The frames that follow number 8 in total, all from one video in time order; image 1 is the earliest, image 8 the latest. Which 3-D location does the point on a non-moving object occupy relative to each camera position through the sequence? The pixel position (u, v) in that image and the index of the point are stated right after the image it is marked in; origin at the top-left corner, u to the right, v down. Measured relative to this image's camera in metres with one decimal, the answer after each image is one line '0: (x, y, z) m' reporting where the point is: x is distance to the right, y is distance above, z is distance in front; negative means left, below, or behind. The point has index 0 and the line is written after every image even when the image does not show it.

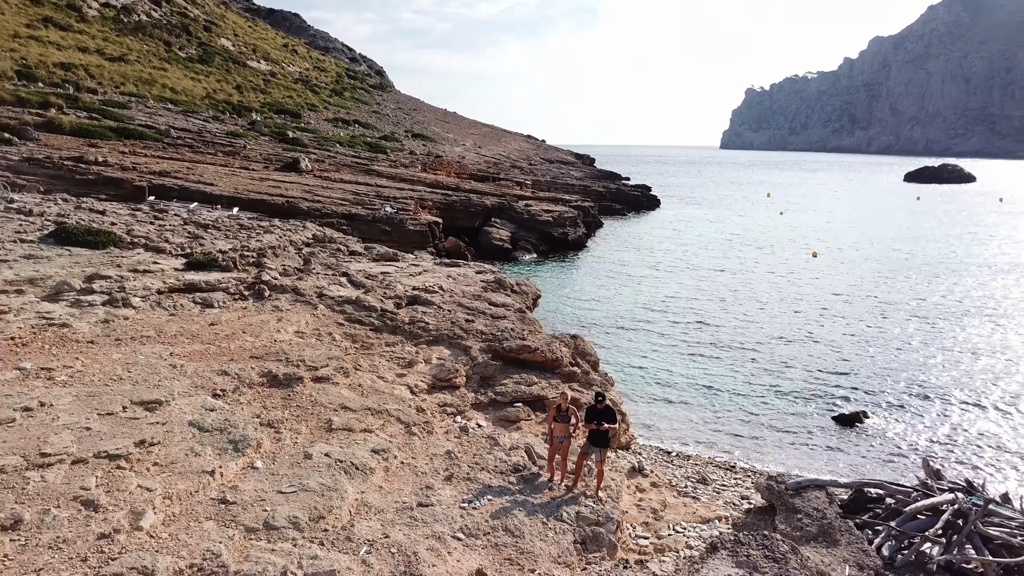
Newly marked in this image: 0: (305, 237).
0: (-3.3, +0.7, +13.0) m
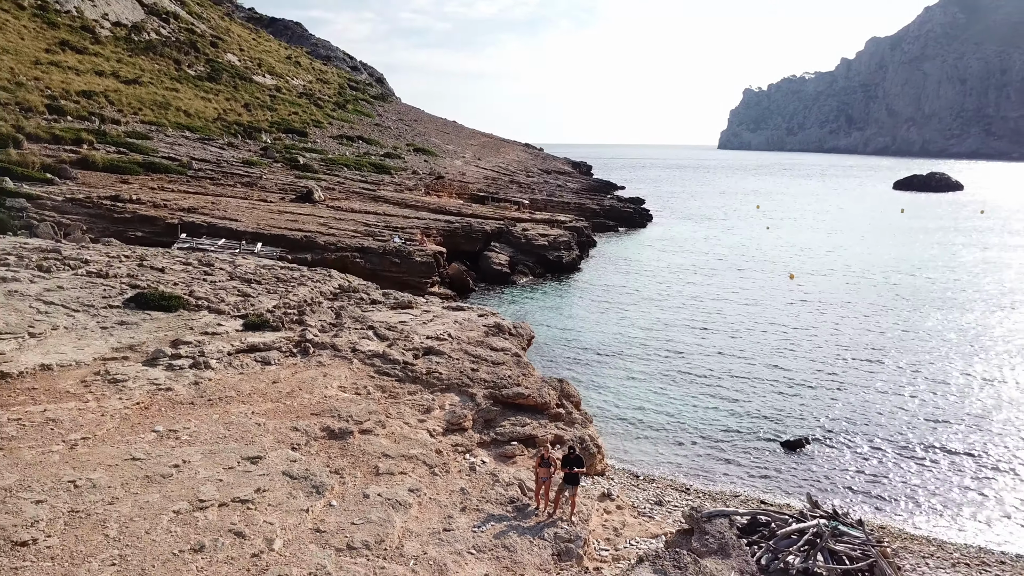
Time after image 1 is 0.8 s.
0: (-3.3, -0.1, +15.2) m
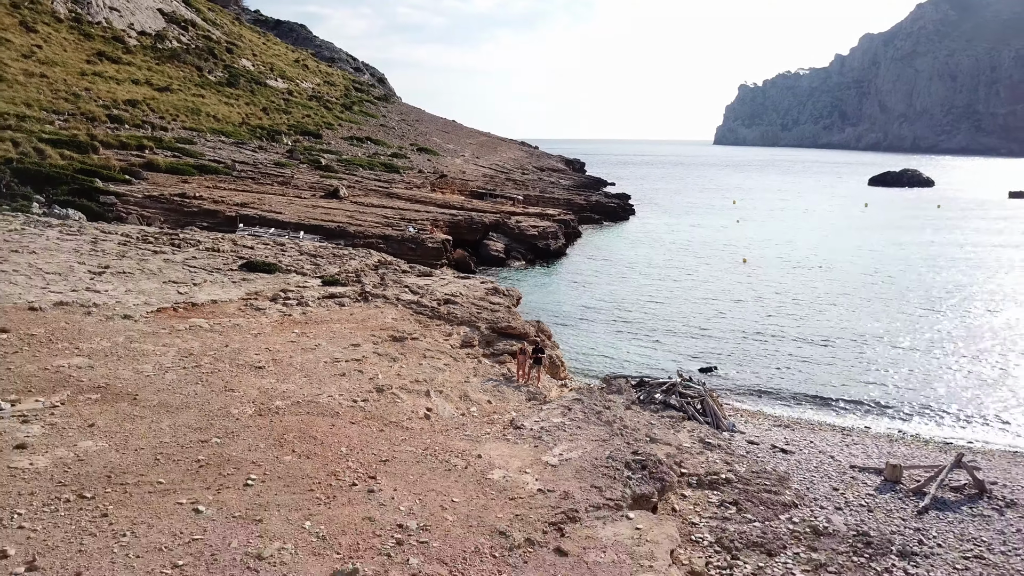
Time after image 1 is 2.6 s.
0: (-3.5, +0.6, +20.7) m
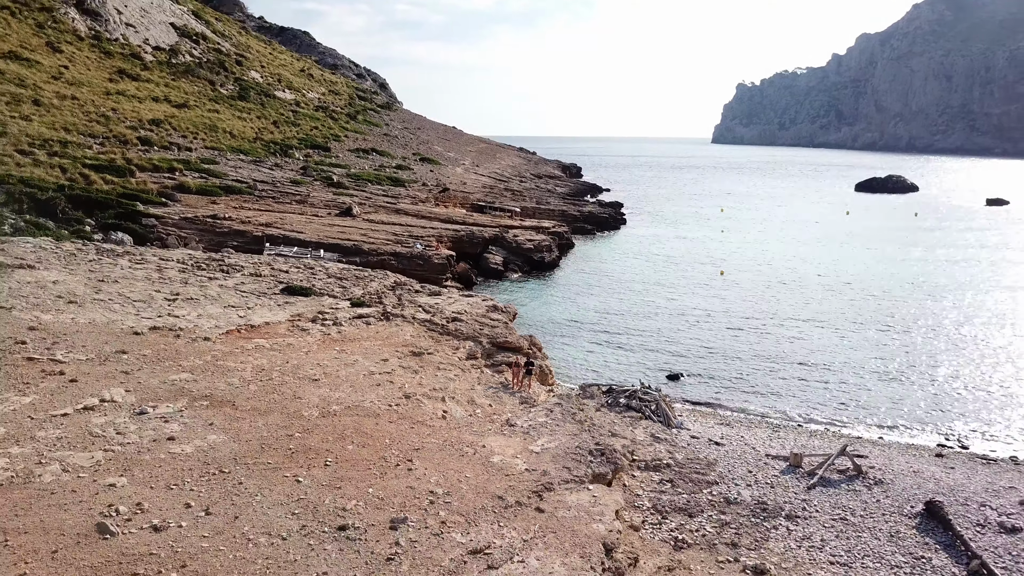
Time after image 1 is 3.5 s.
0: (-3.6, 0.0, +24.1) m
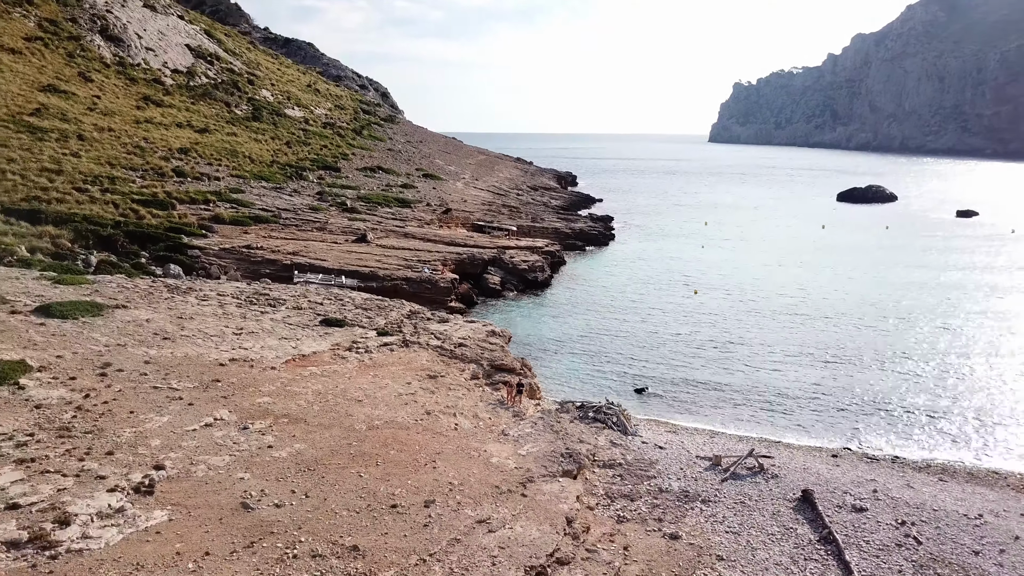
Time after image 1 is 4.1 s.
0: (-3.7, -1.0, +29.0) m
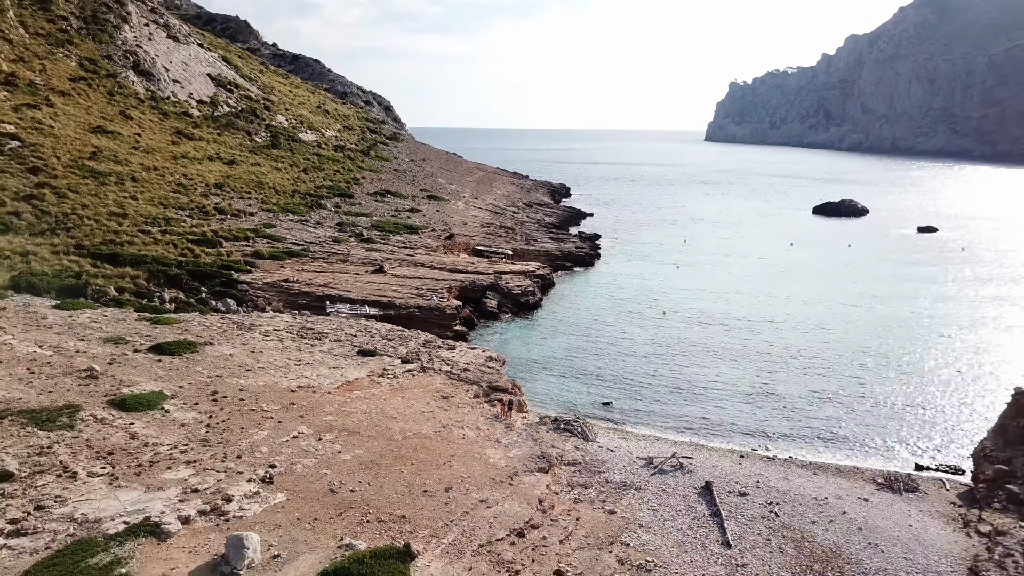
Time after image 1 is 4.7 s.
0: (-4.0, -2.5, +36.4) m
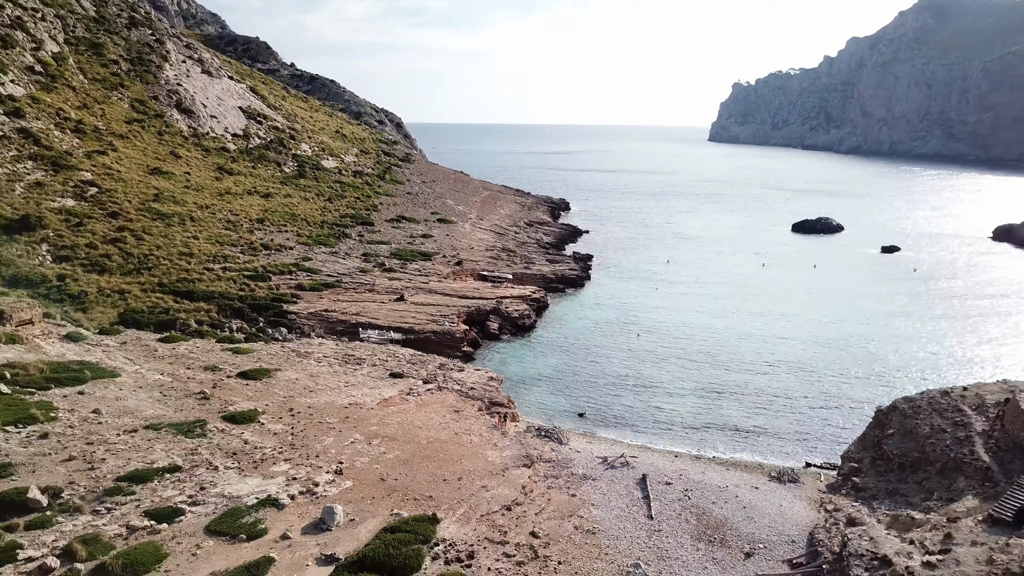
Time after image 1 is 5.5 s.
0: (-4.2, -4.5, +46.5) m
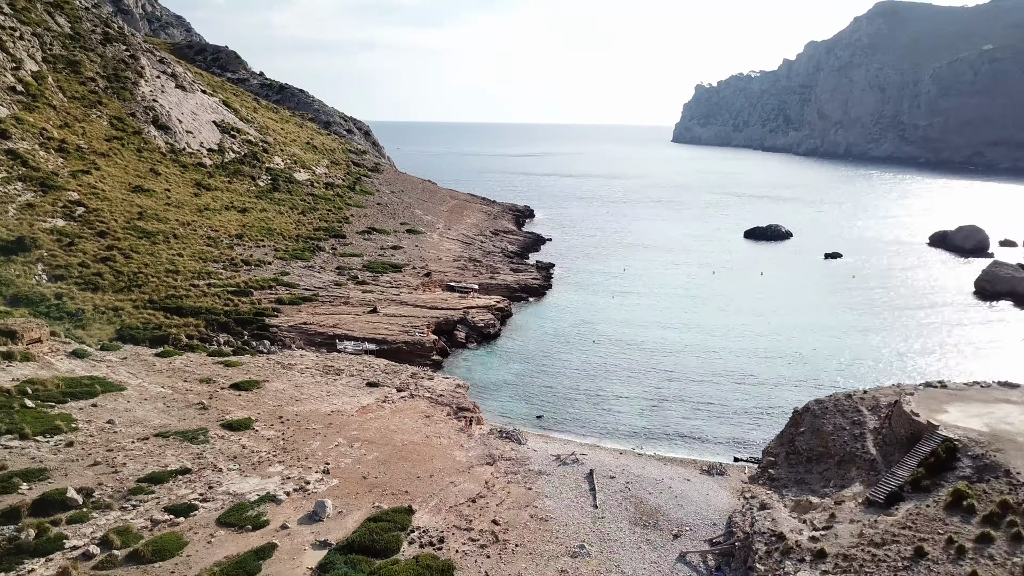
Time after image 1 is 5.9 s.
0: (-6.4, -5.5, +51.4) m
